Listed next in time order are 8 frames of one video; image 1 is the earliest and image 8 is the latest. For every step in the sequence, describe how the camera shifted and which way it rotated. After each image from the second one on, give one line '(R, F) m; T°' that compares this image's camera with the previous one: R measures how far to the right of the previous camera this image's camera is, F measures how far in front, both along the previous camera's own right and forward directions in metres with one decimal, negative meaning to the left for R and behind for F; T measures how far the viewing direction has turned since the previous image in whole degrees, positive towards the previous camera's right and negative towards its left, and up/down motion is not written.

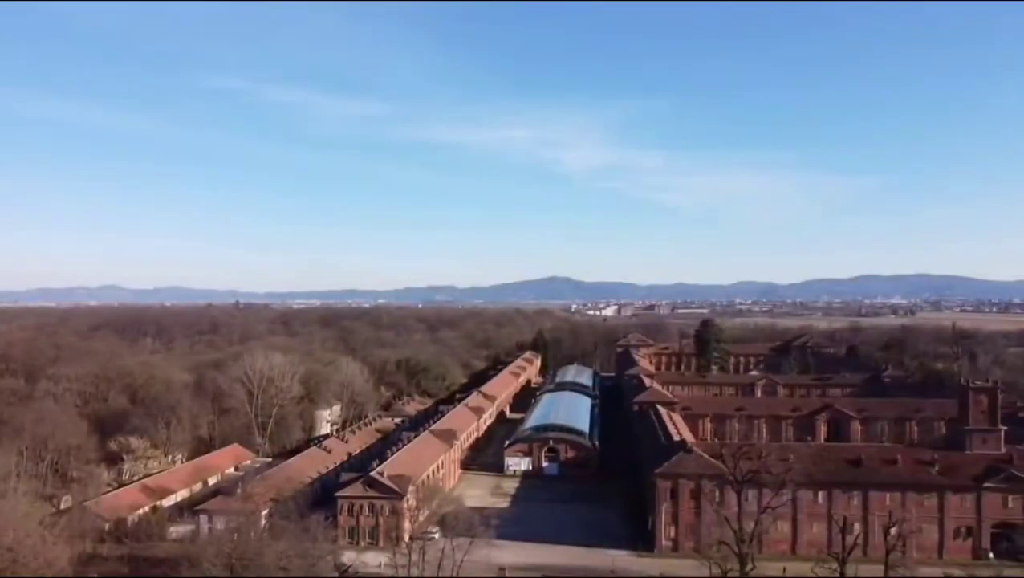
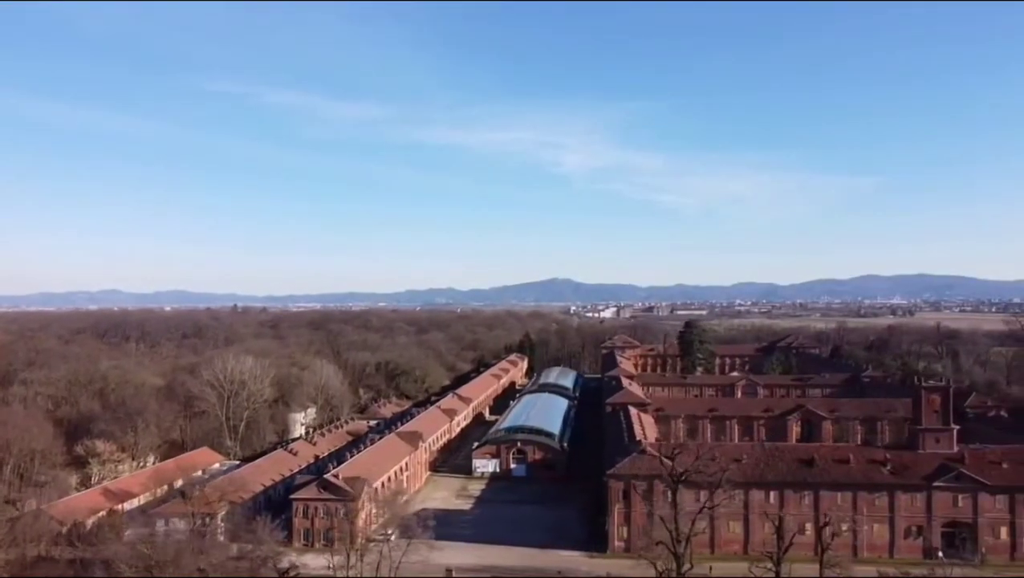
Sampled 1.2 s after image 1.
(+2.0, -0.1) m; 0°
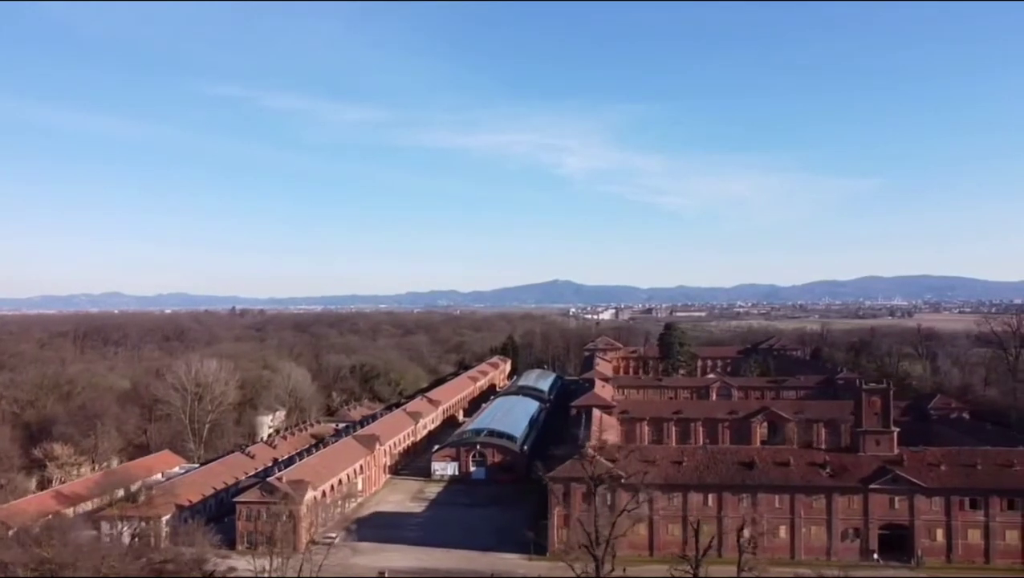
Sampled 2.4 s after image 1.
(+2.6, -0.2) m; 0°
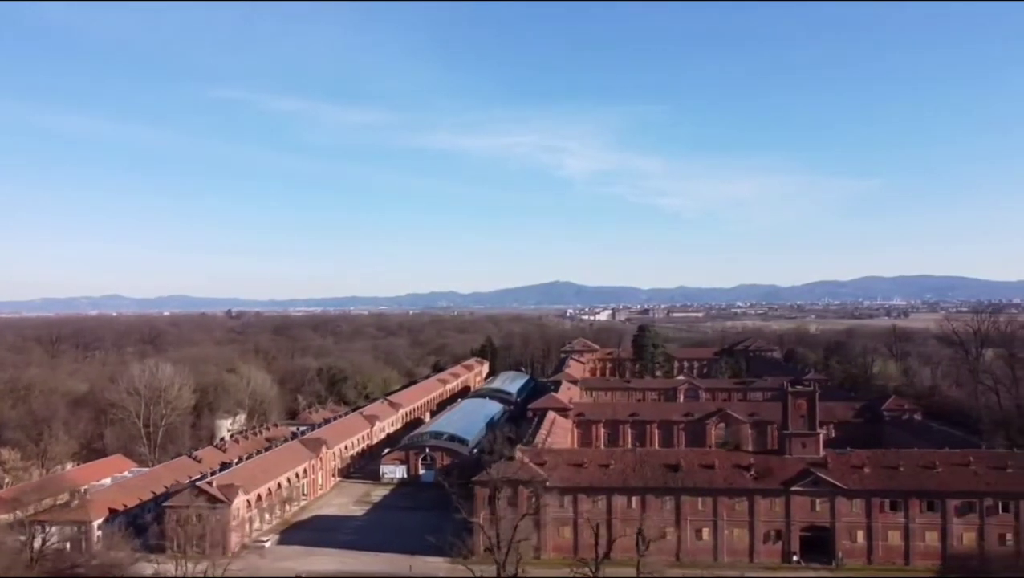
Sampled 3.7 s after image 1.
(+3.2, -0.2) m; 0°
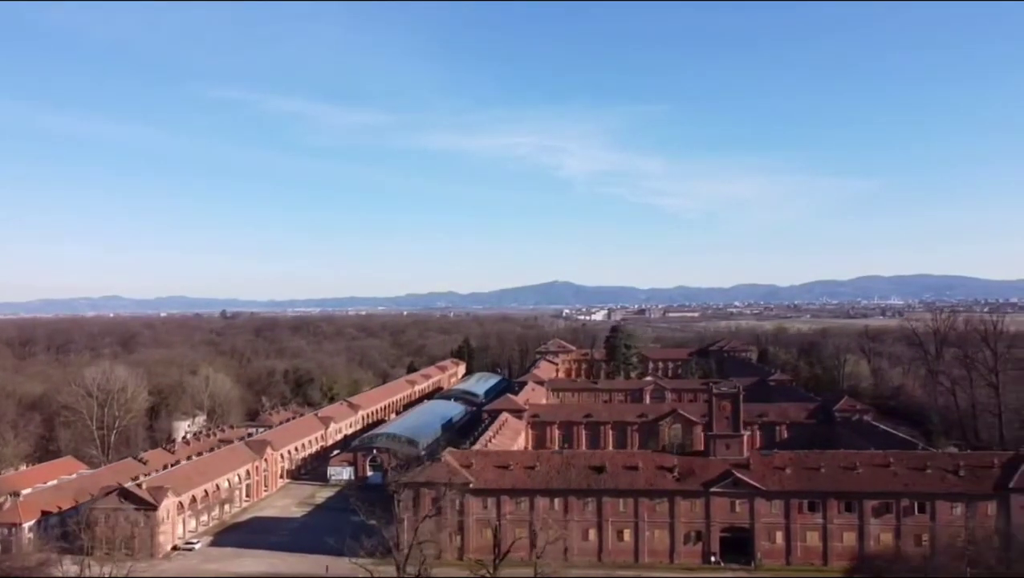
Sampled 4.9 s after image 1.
(+3.2, -0.2) m; 0°
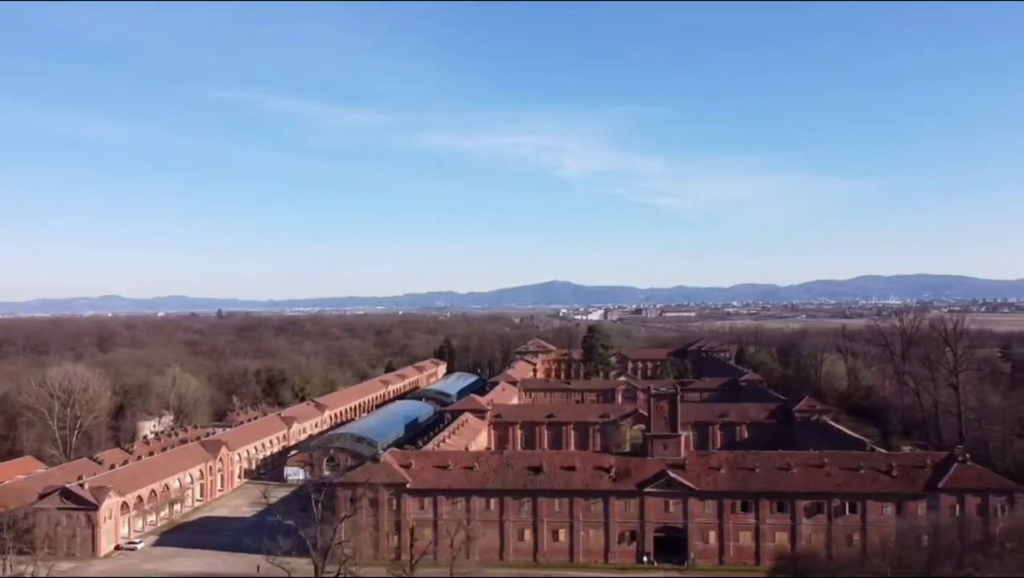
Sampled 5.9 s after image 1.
(+2.7, -0.2) m; 0°
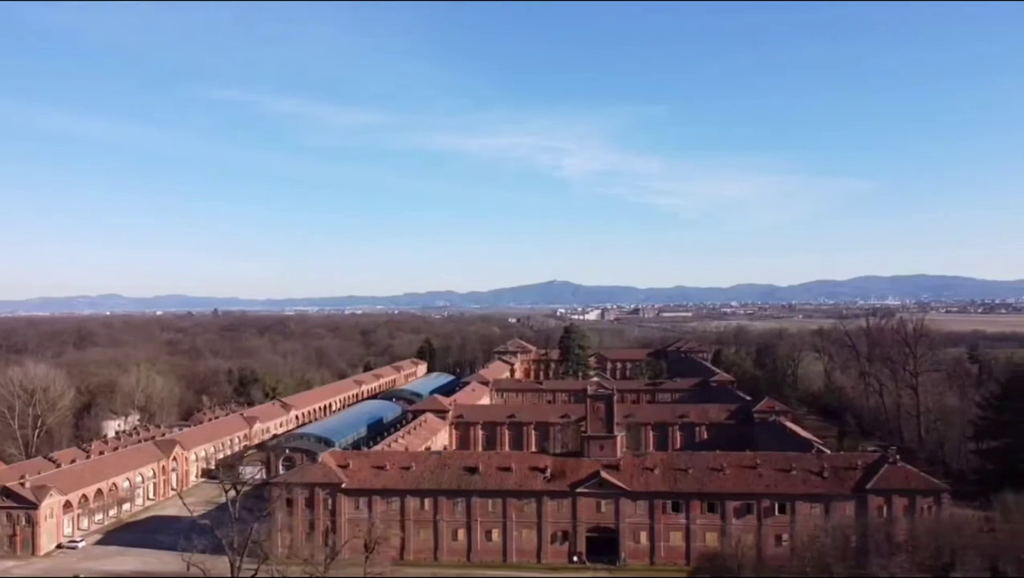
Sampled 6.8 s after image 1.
(+2.8, -0.2) m; 0°
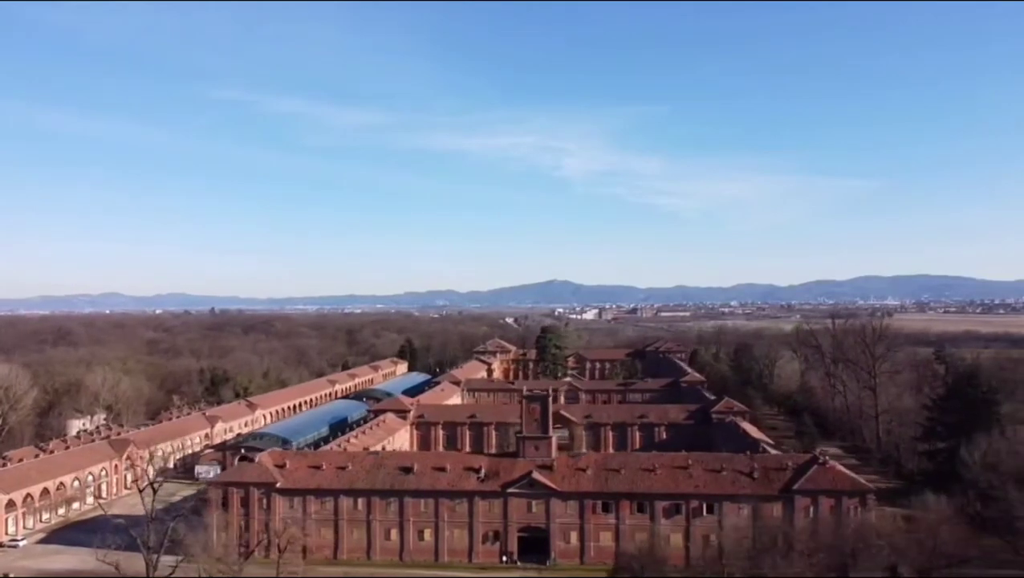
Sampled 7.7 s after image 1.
(+2.9, -0.3) m; 0°
